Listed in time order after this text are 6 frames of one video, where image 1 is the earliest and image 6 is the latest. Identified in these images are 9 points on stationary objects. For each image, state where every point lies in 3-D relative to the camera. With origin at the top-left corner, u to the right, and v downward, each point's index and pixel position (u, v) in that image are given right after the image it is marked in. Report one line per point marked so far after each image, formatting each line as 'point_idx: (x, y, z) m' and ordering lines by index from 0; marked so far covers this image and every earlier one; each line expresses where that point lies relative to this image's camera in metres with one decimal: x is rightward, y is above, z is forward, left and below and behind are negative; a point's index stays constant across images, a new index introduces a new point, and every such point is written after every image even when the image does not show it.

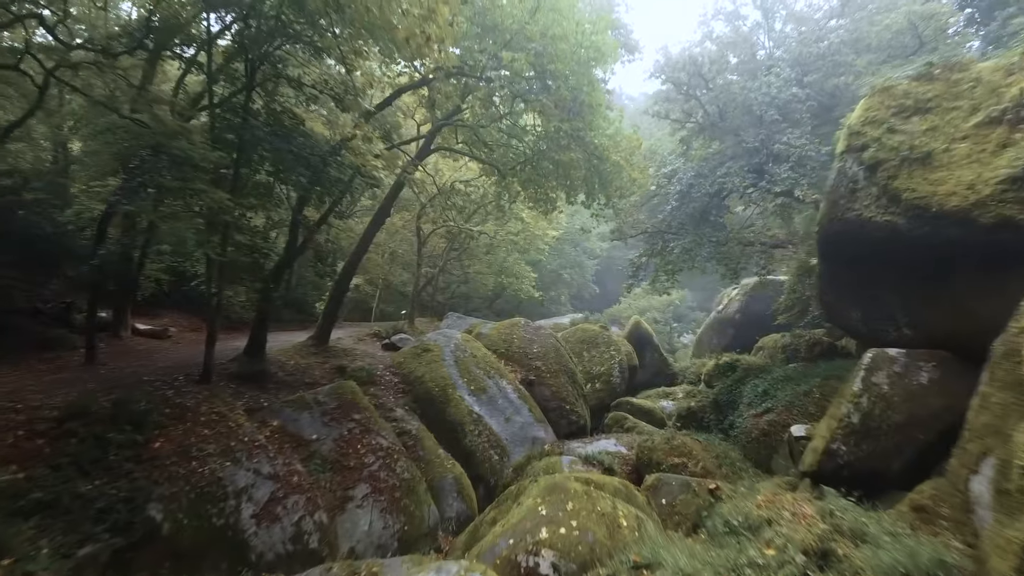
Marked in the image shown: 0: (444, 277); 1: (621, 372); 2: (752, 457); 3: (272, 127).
0: (-1.7, +0.3, +19.5) m
1: (+1.8, -1.4, +13.0) m
2: (+2.5, -1.8, +8.5) m
3: (-2.3, +1.5, +7.5) m
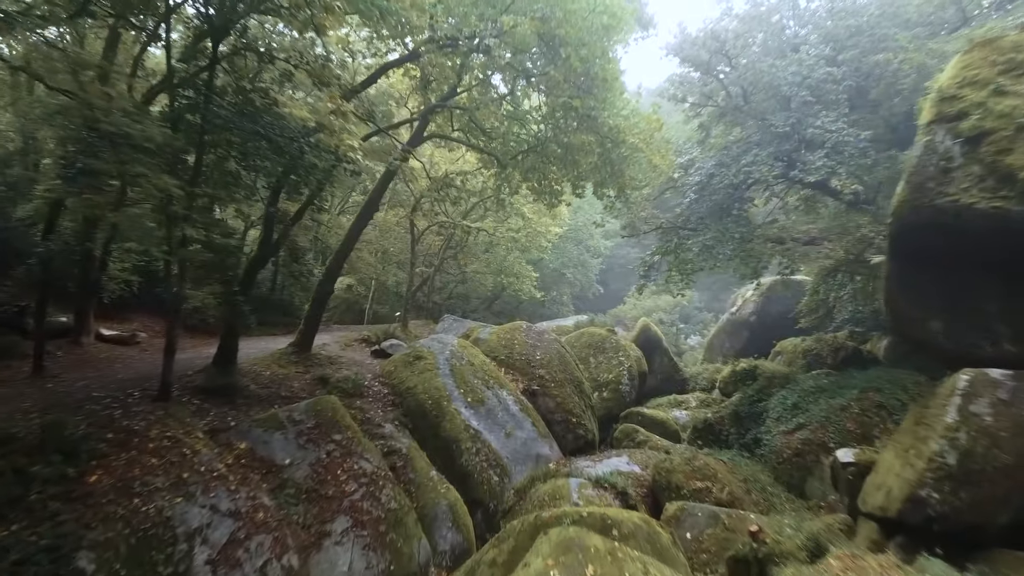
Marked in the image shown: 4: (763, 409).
0: (-1.7, +0.3, +18.5) m
1: (+1.8, -1.4, +12.1) m
2: (+2.6, -1.8, +7.6) m
3: (-2.3, +1.5, +6.6) m
4: (+3.1, -1.5, +9.8) m
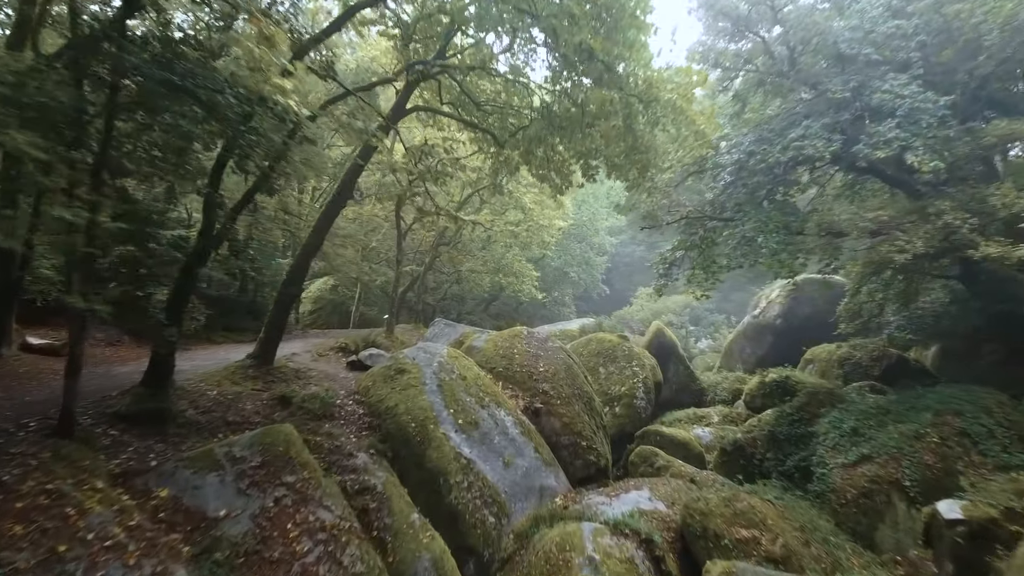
0: (-1.7, +0.3, +17.1) m
1: (+1.8, -1.4, +10.6) m
2: (+2.6, -1.8, +6.1) m
3: (-2.3, +1.5, +5.1) m
4: (+3.1, -1.5, +8.3) m
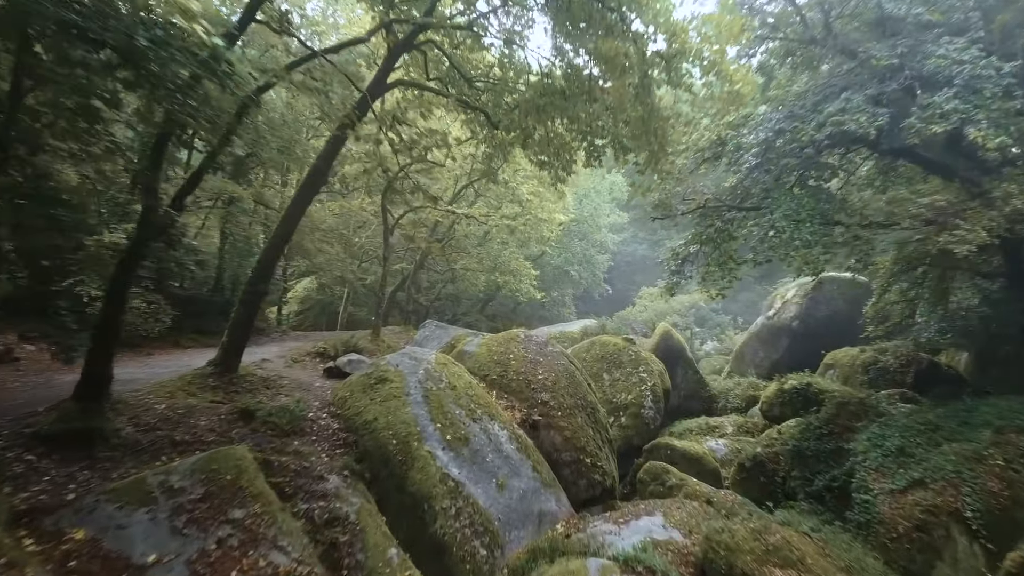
0: (-1.7, +0.3, +16.1) m
1: (+1.7, -1.4, +9.7) m
2: (+2.5, -1.8, +5.2) m
3: (-2.3, +1.5, +4.2) m
4: (+3.0, -1.5, +7.4) m
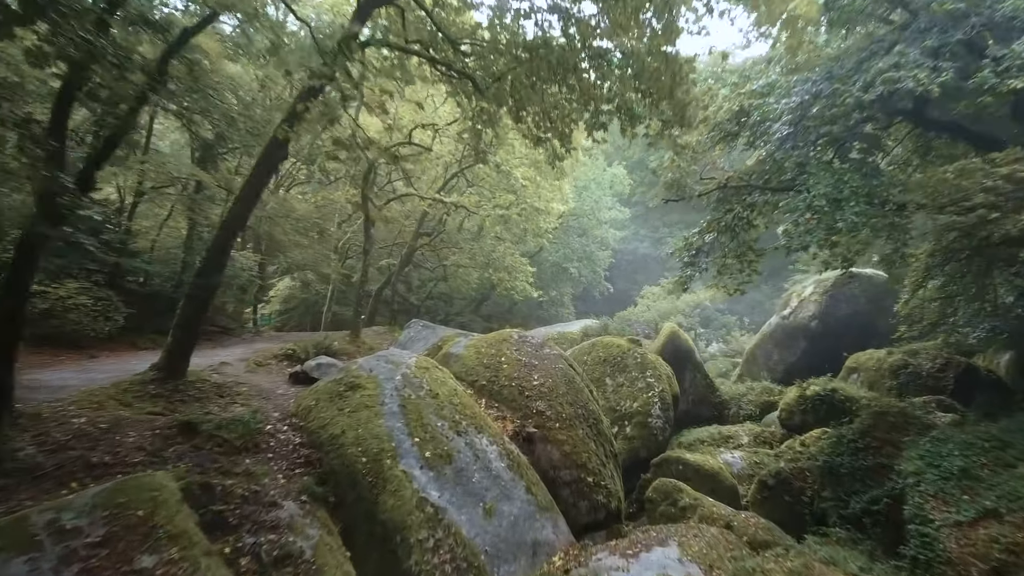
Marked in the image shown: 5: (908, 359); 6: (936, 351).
0: (-1.8, +0.3, +15.2) m
1: (+1.6, -1.3, +8.7) m
2: (+2.4, -1.8, +4.3) m
3: (-2.4, +1.6, +3.3) m
4: (+2.9, -1.4, +6.5) m
5: (+4.7, -0.8, +9.4) m
6: (+4.8, -0.7, +9.0) m
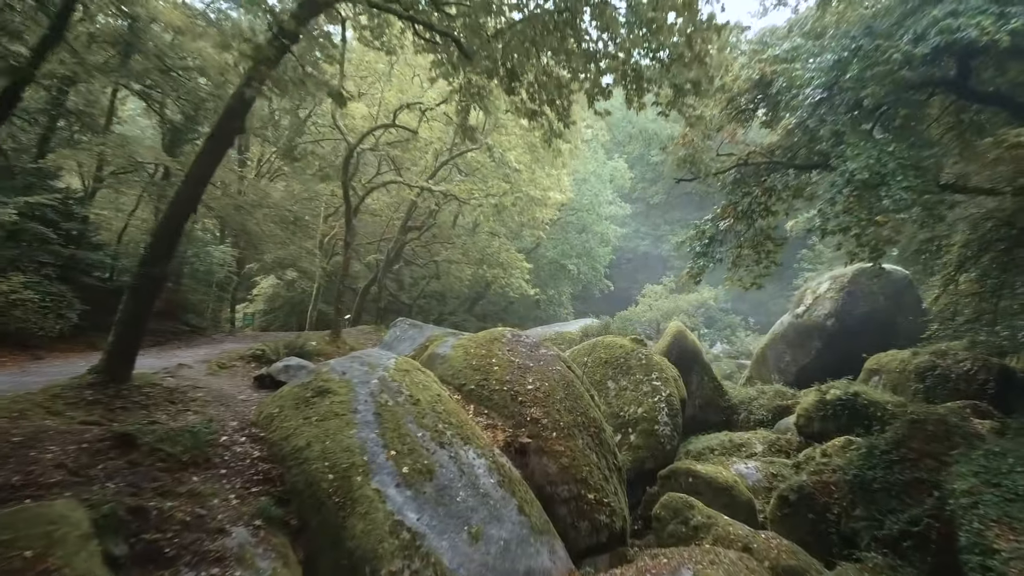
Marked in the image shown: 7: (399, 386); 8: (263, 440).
0: (-1.9, +0.4, +14.4) m
1: (+1.6, -1.3, +8.0) m
2: (+2.4, -1.7, +3.5) m
3: (-2.4, +1.6, +2.5) m
4: (+2.9, -1.4, +5.7) m
5: (+4.6, -0.8, +8.7) m
6: (+4.7, -0.7, +8.3) m
7: (-0.8, -0.7, +5.9) m
8: (-1.7, -1.0, +5.4) m
